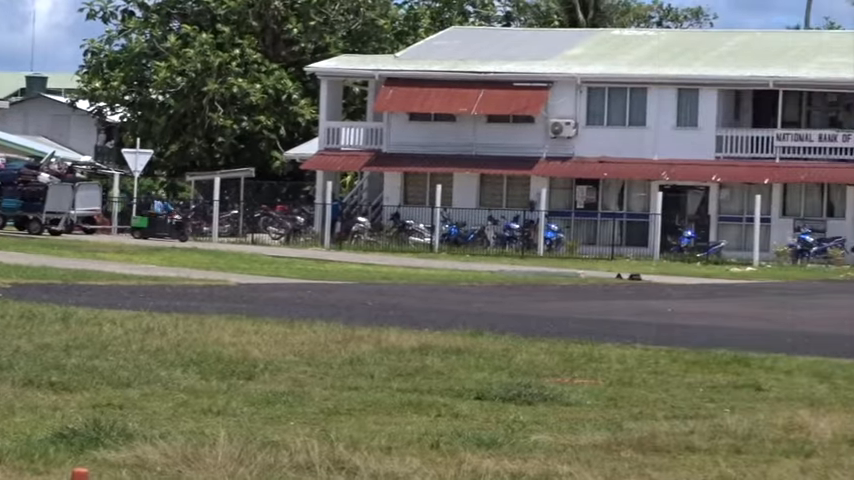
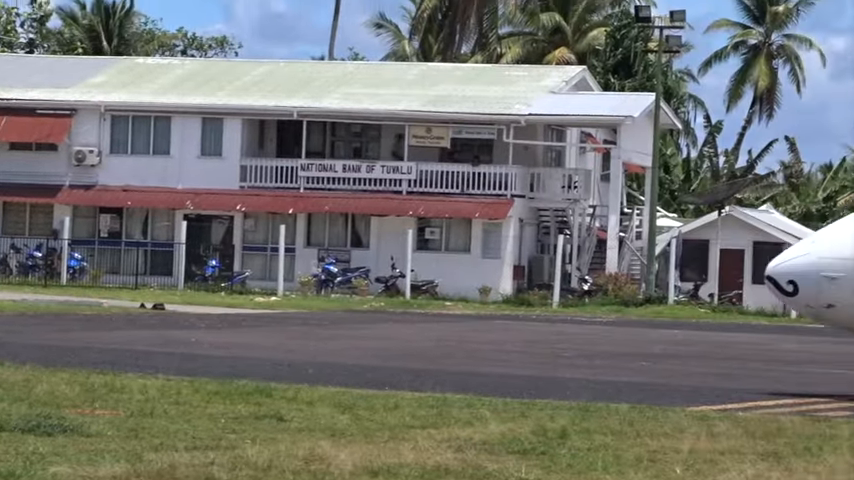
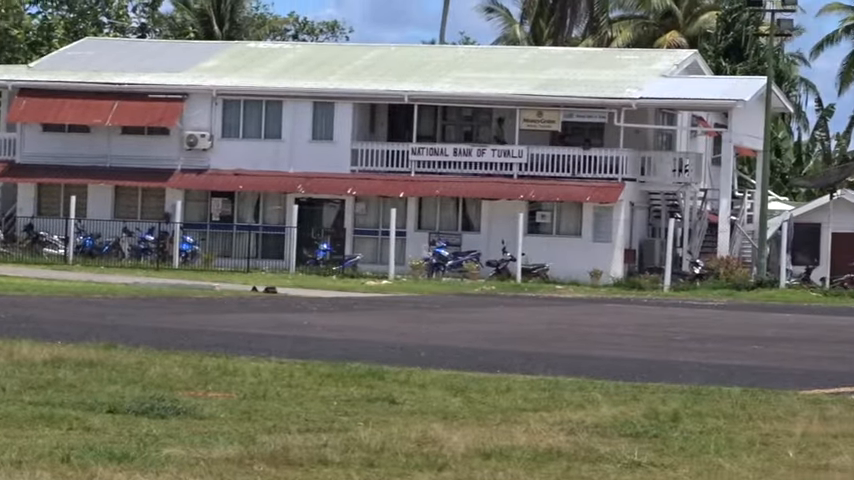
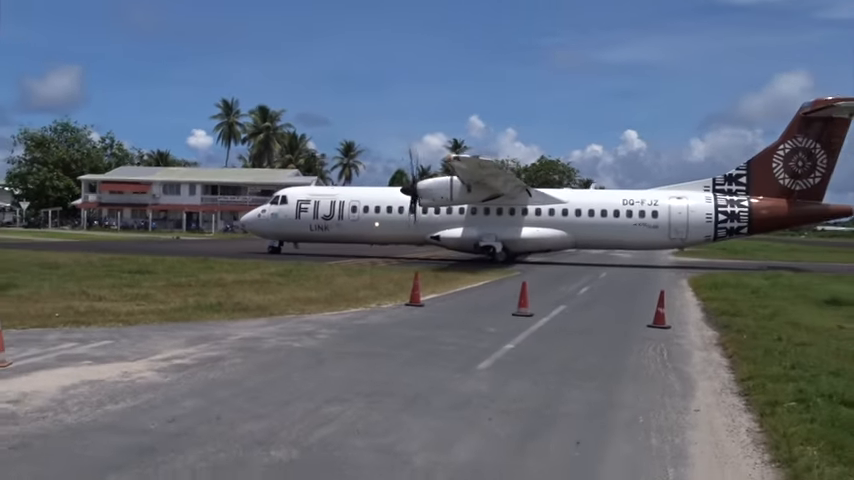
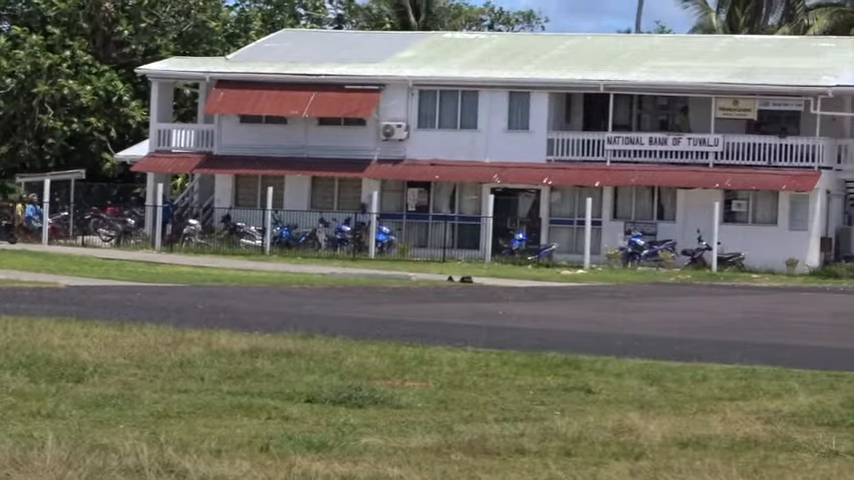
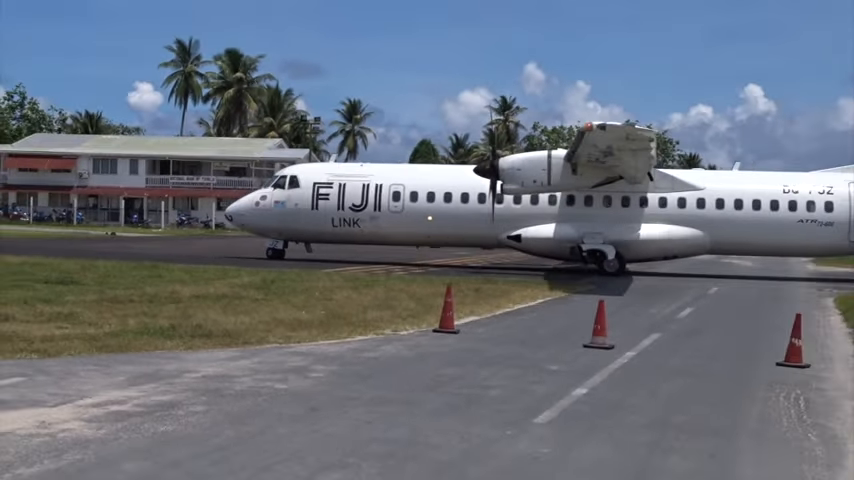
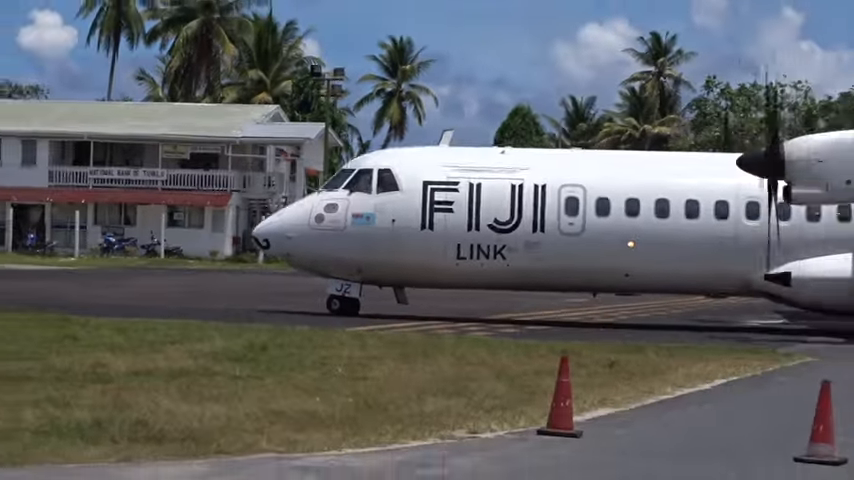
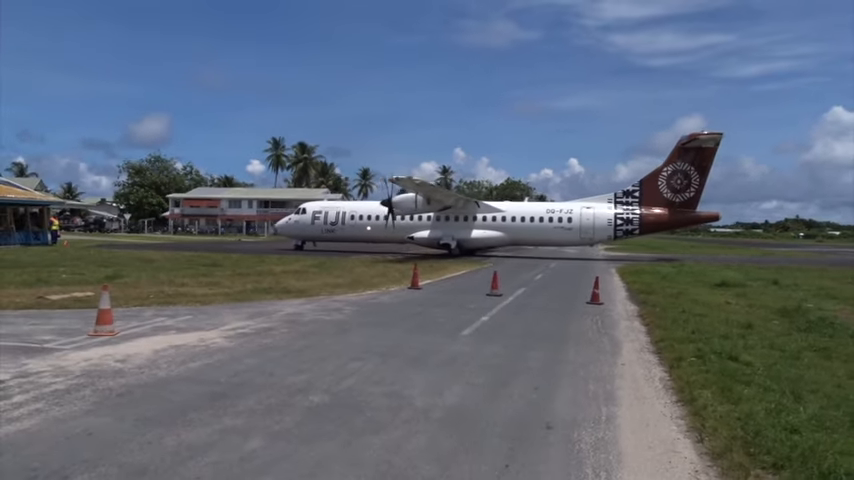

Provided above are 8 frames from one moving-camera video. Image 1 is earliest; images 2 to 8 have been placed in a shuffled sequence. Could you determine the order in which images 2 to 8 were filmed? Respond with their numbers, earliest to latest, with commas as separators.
5, 3, 2, 7, 6, 4, 8
